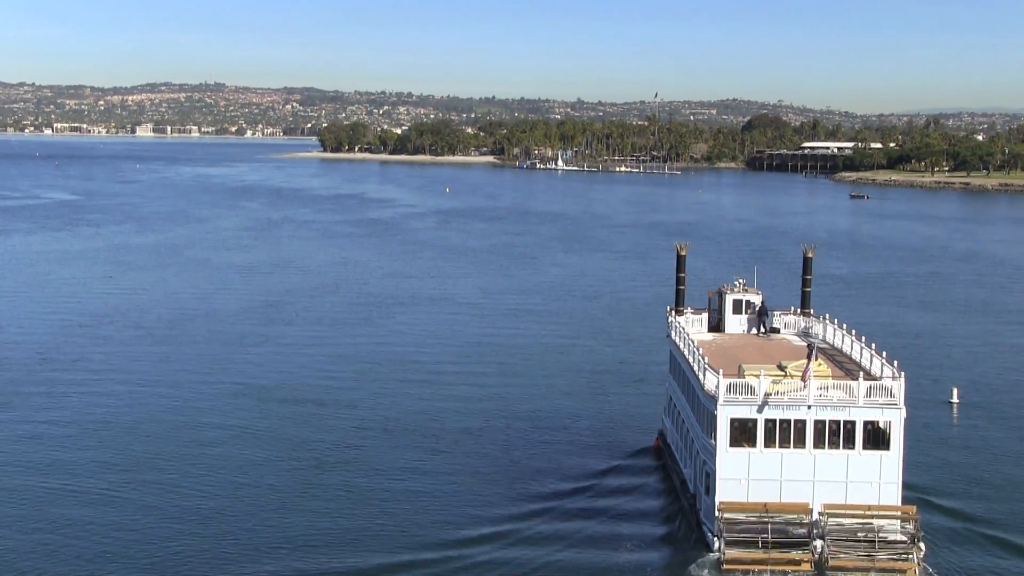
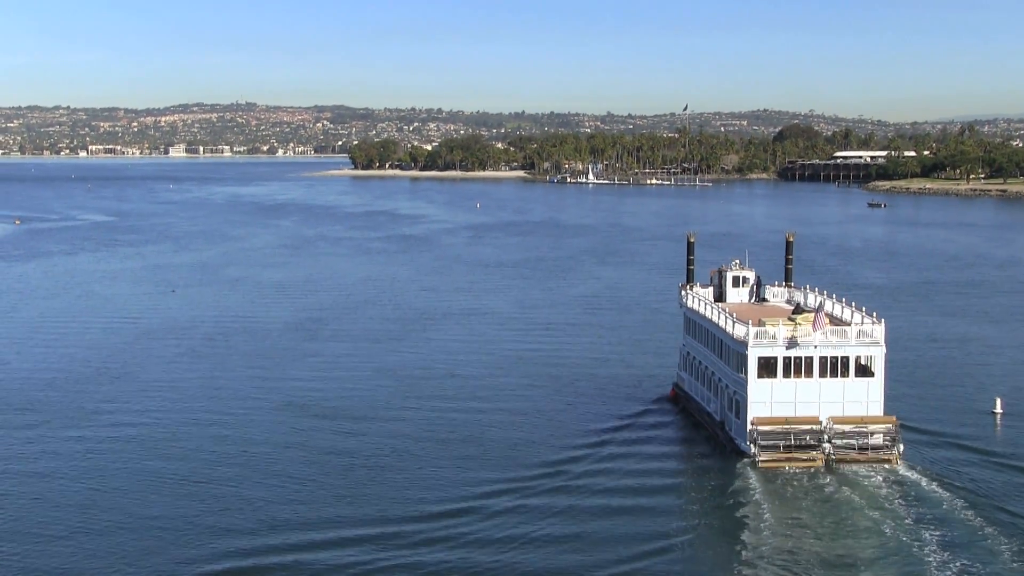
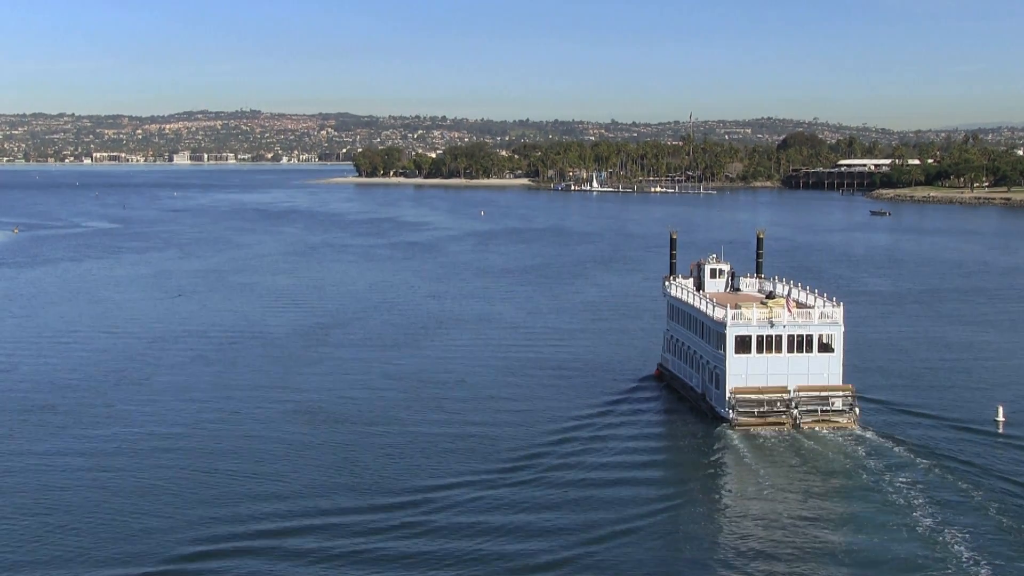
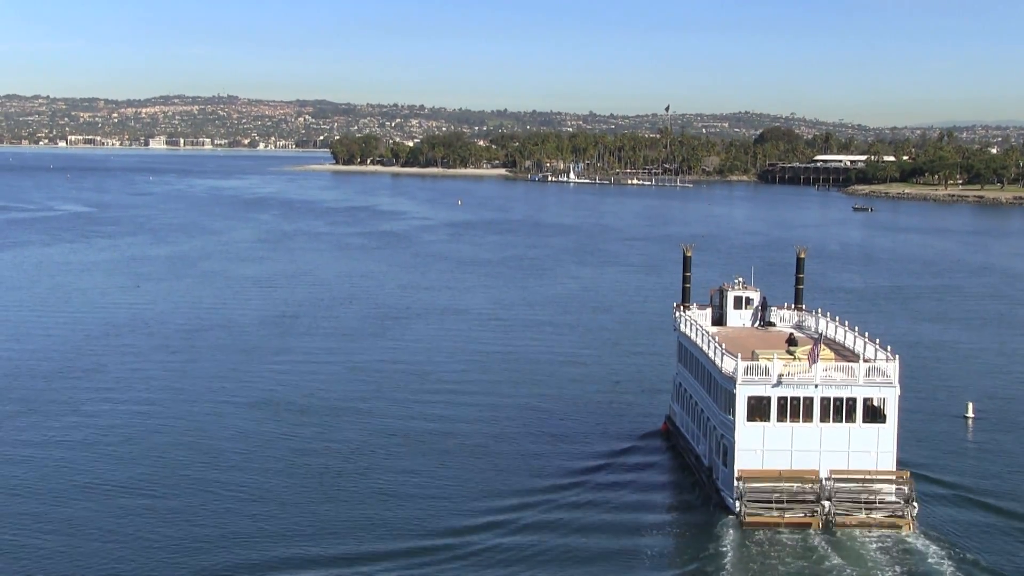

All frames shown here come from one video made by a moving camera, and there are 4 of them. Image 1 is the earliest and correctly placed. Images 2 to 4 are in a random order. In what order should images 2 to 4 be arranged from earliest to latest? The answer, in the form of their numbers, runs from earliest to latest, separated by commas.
4, 2, 3
